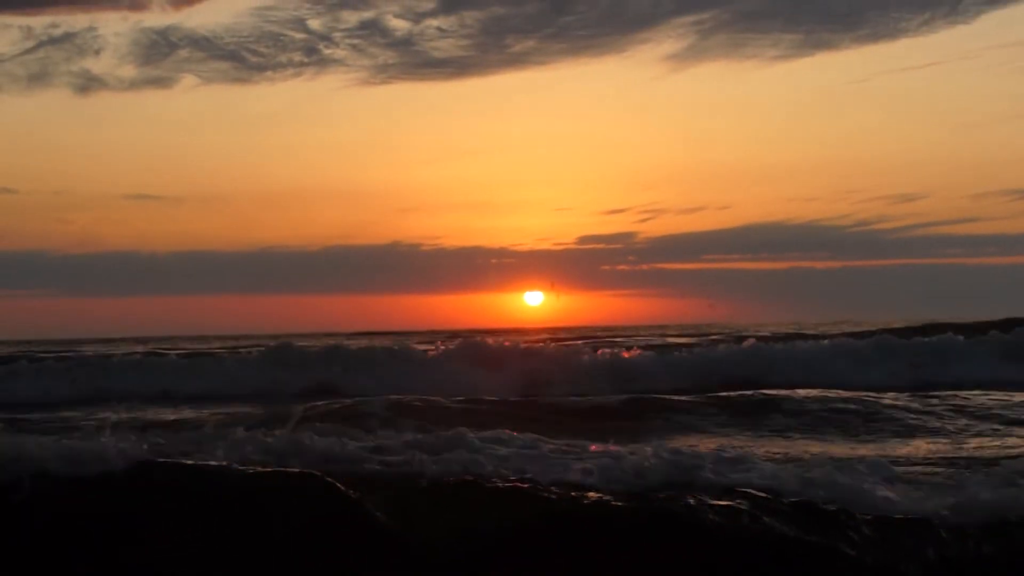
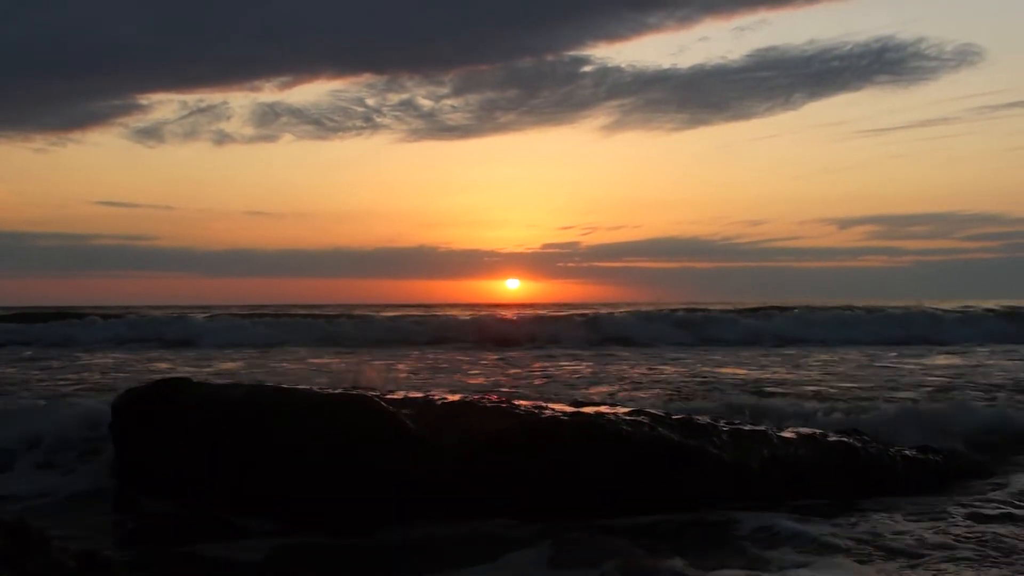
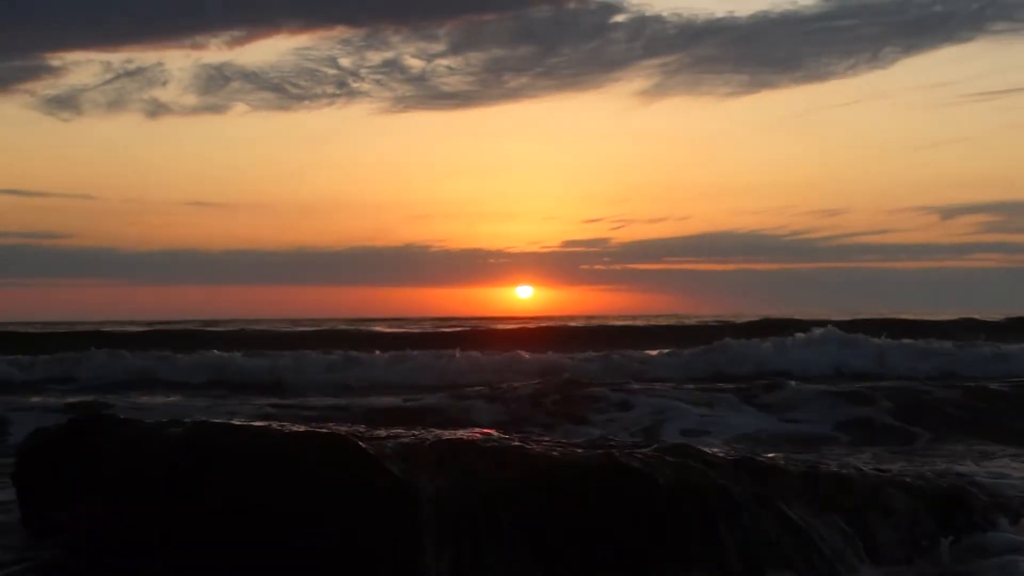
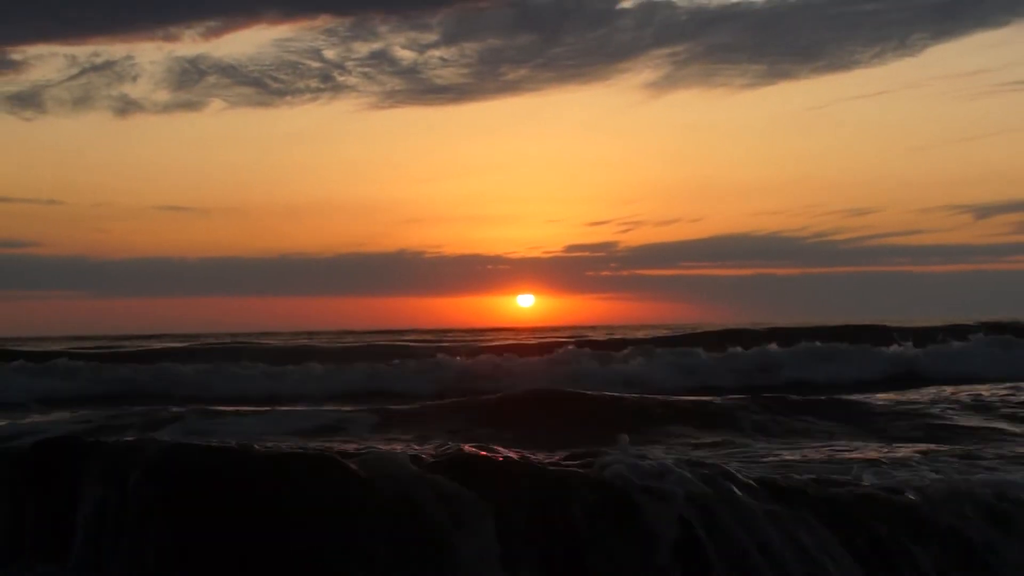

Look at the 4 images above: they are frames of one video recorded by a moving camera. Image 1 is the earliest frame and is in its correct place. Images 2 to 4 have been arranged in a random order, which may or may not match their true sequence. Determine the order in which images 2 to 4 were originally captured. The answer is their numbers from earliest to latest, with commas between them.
4, 3, 2
